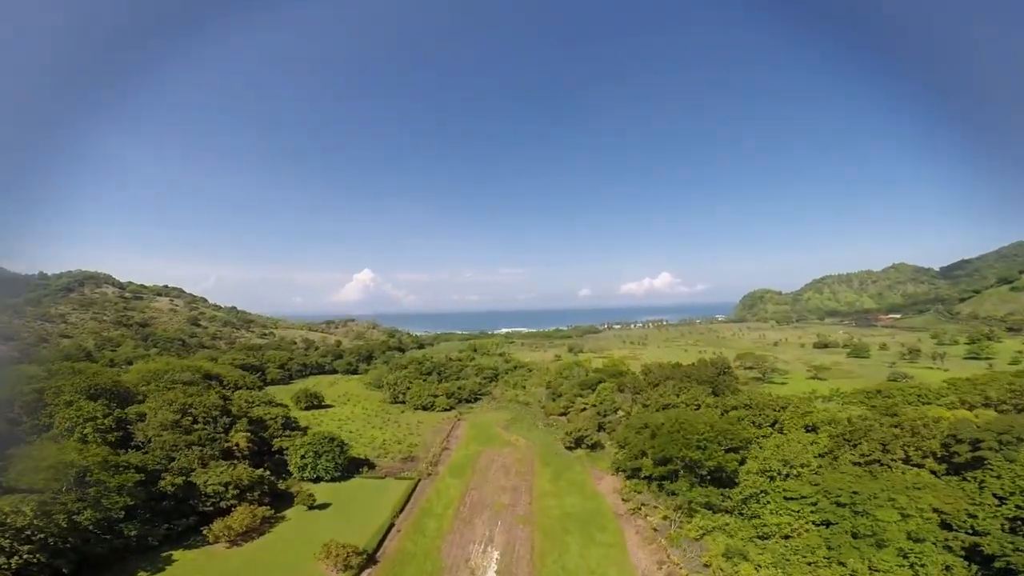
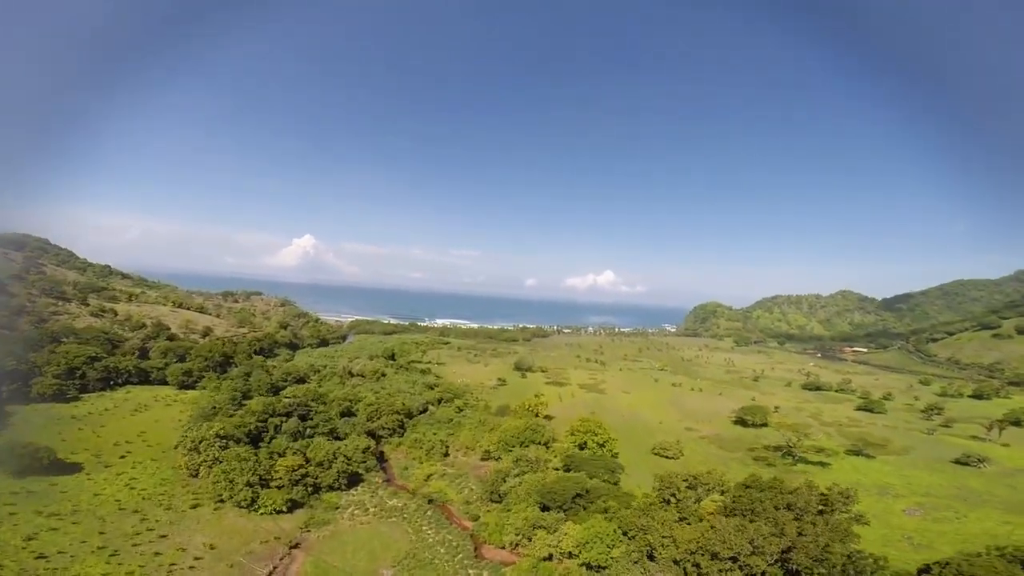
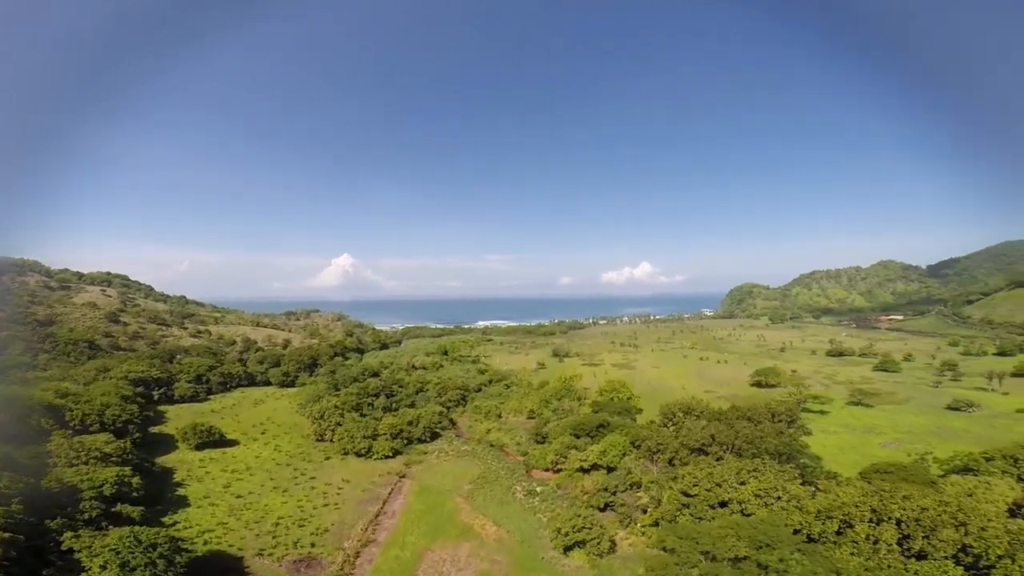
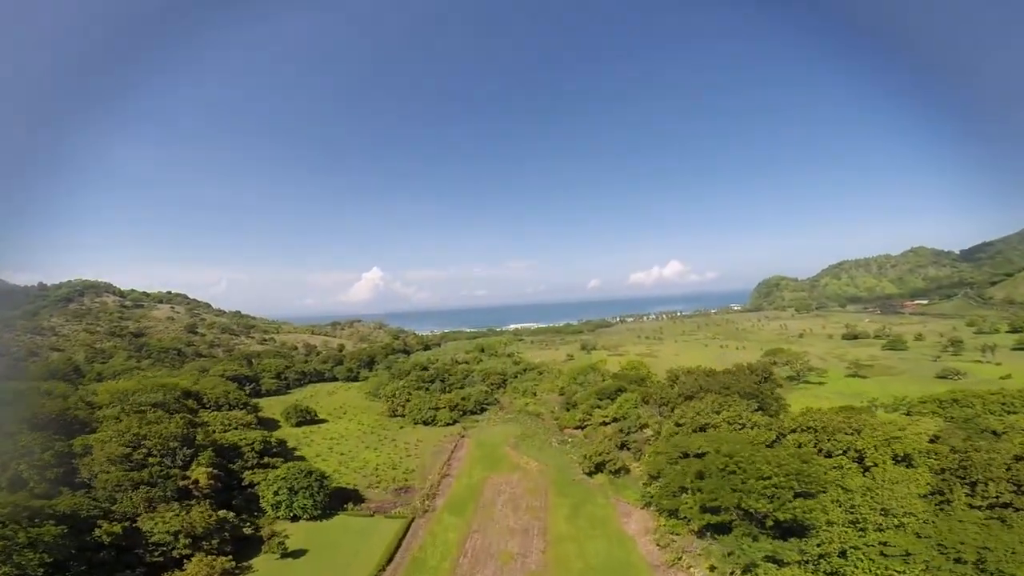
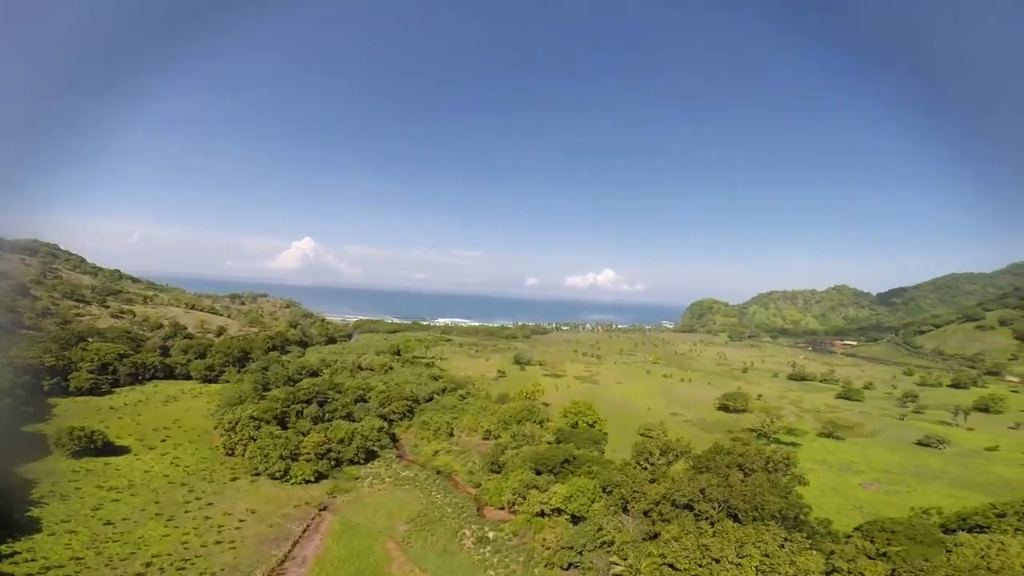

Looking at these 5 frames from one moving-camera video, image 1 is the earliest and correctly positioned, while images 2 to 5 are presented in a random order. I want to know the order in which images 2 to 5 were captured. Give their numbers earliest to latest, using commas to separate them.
4, 3, 5, 2
